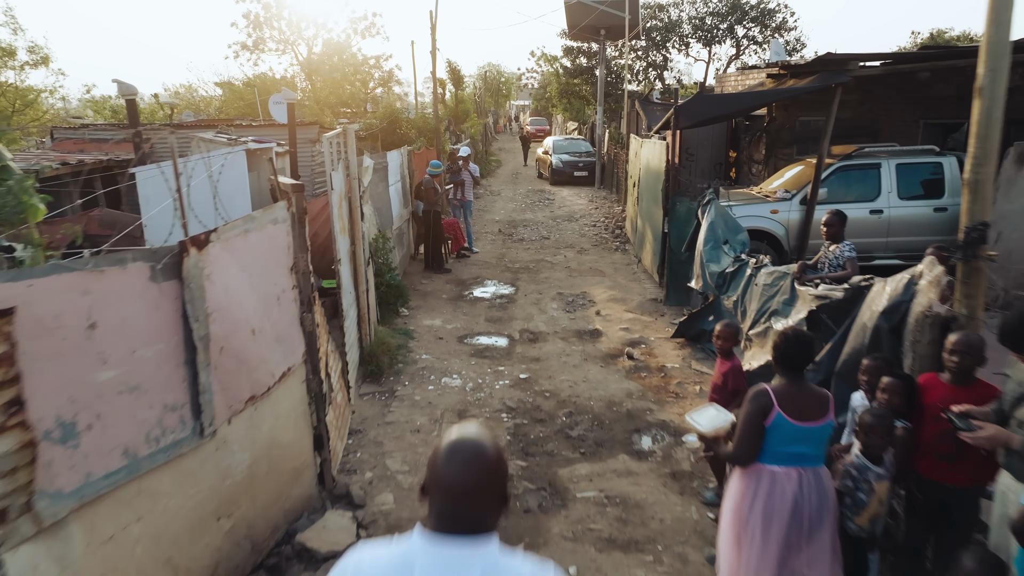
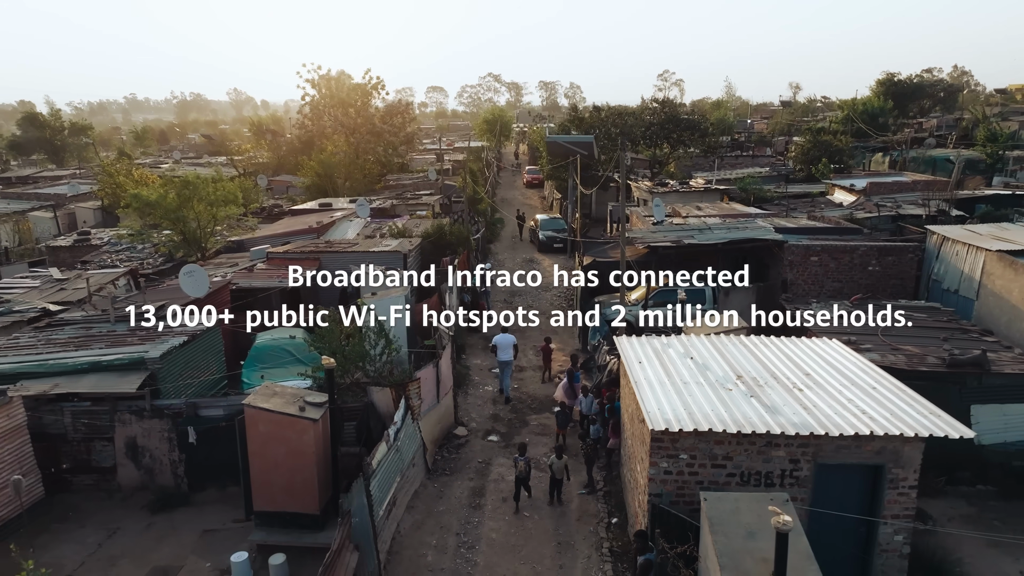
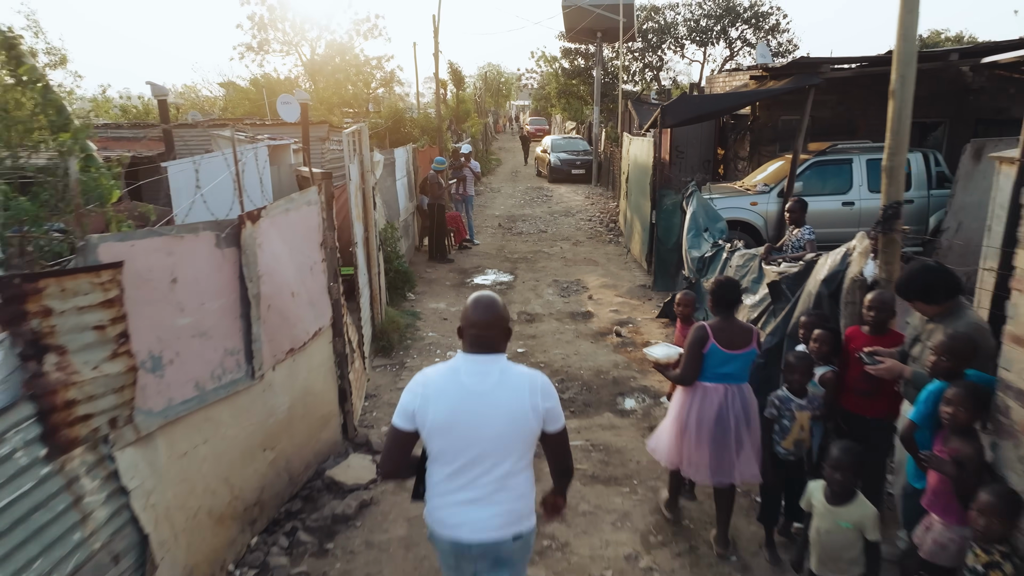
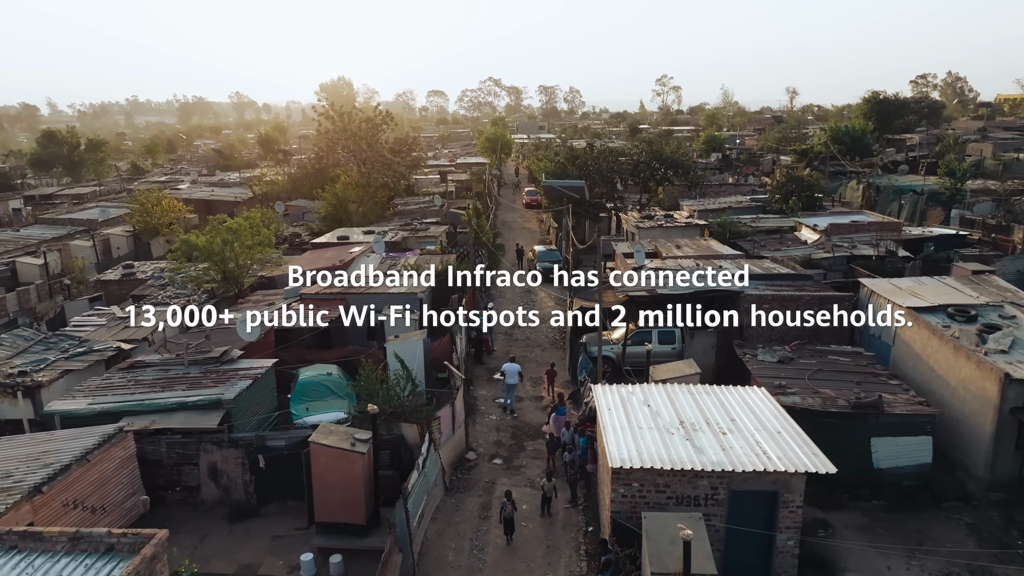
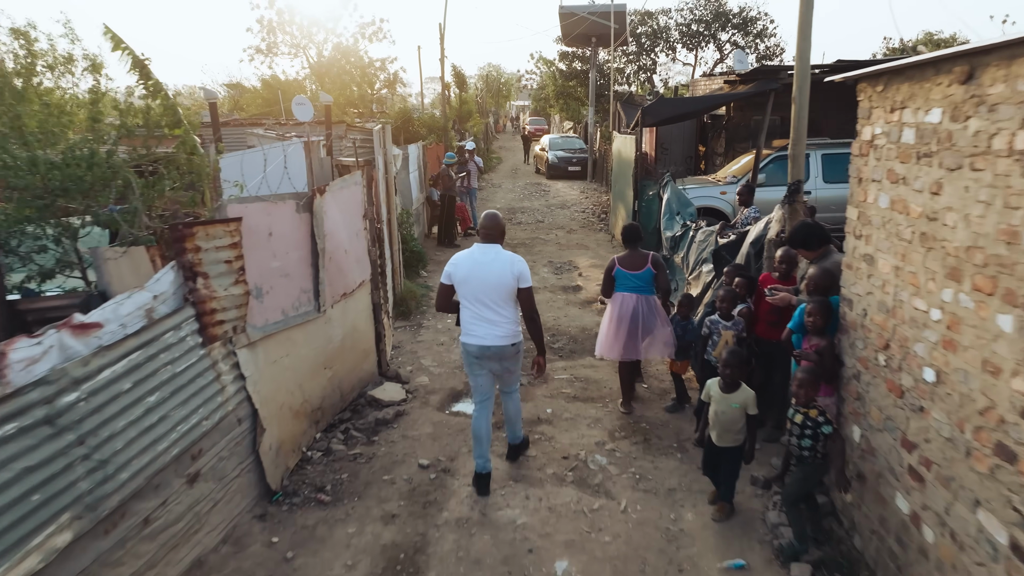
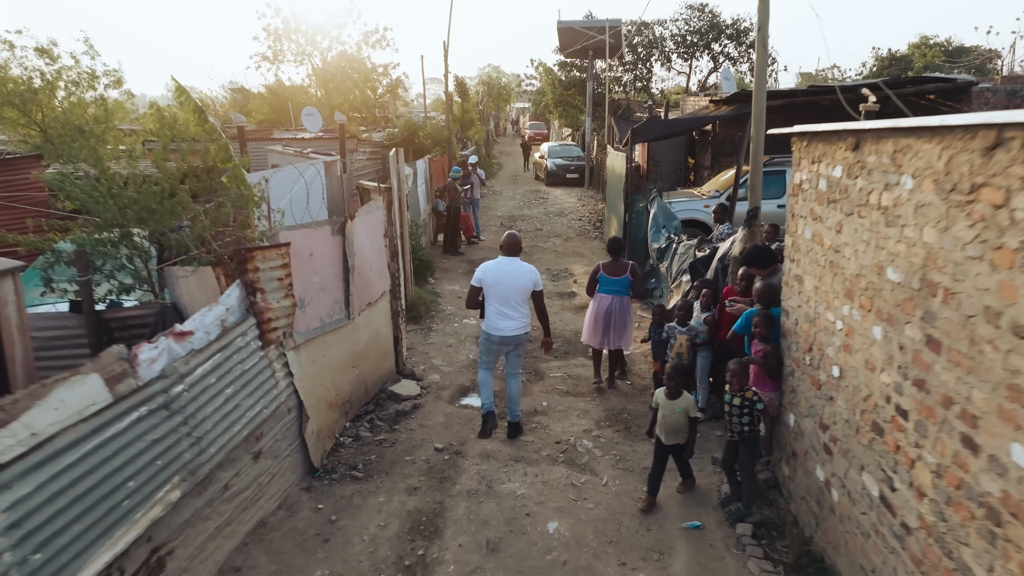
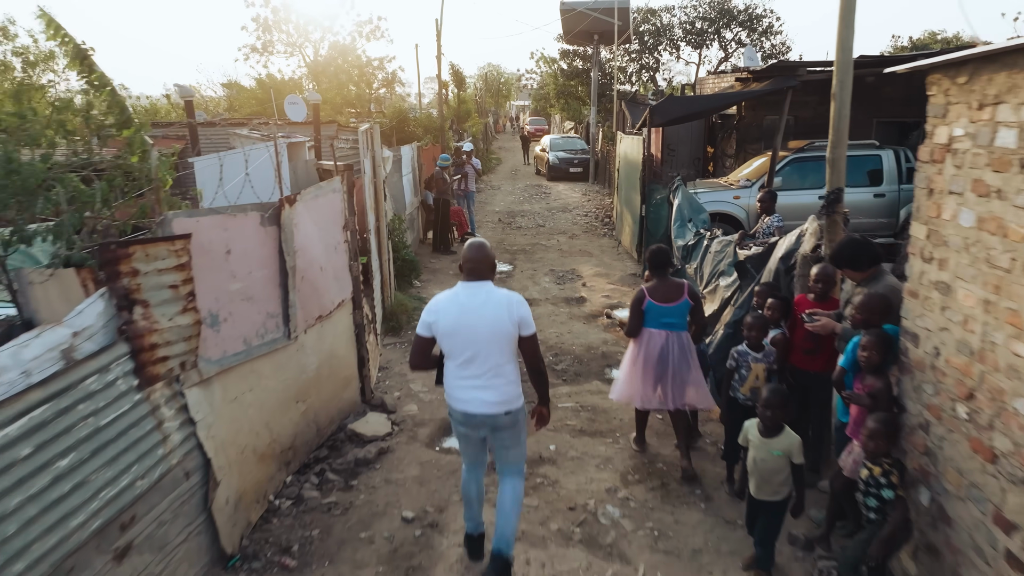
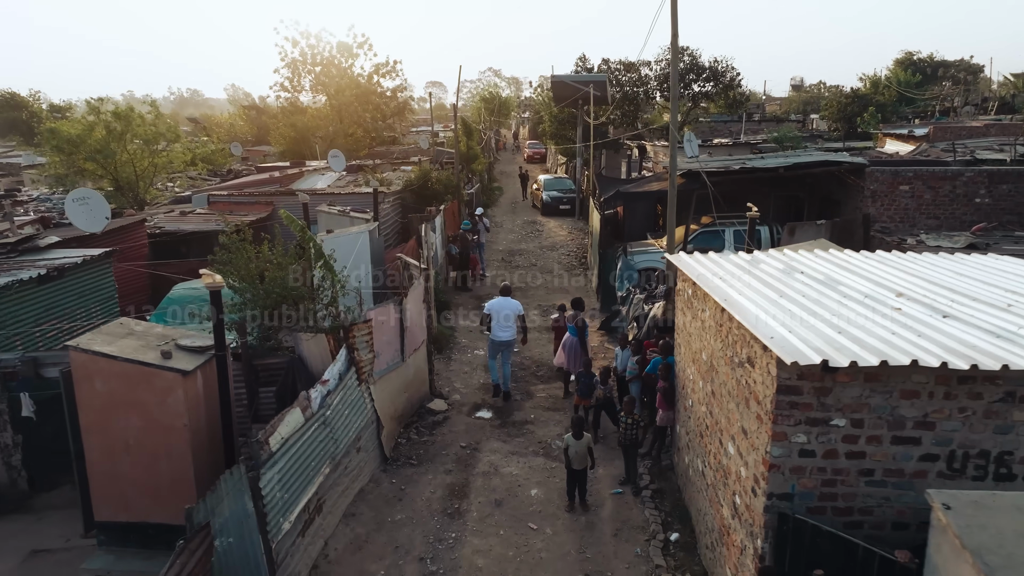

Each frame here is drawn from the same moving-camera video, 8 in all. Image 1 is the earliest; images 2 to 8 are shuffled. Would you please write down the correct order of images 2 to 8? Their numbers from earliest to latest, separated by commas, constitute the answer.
3, 7, 5, 6, 8, 2, 4
